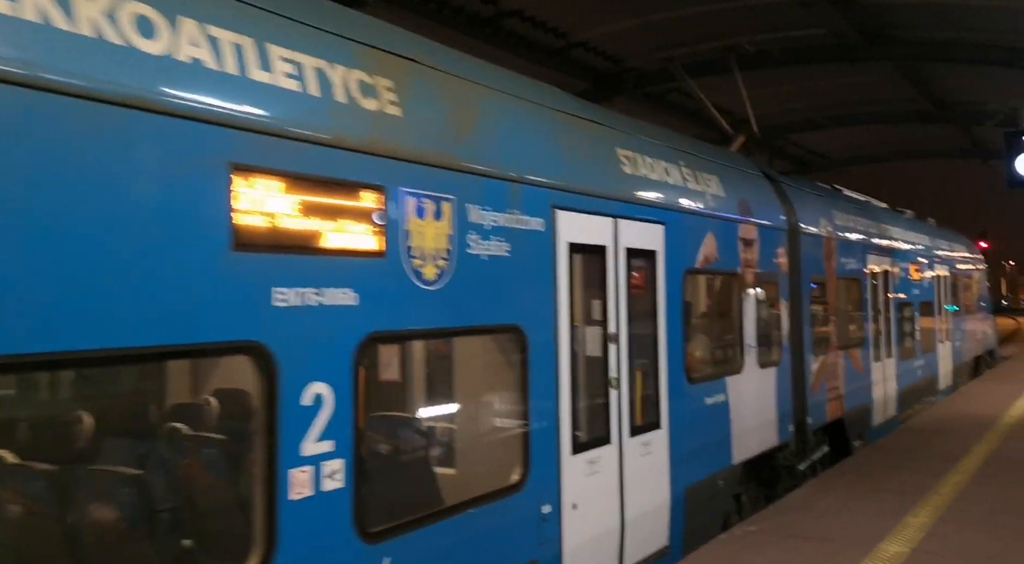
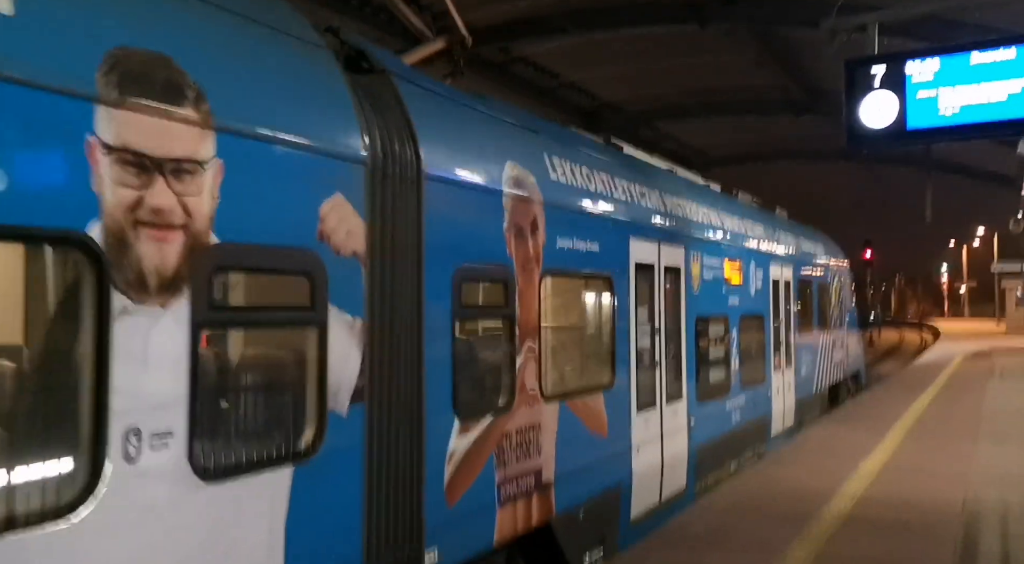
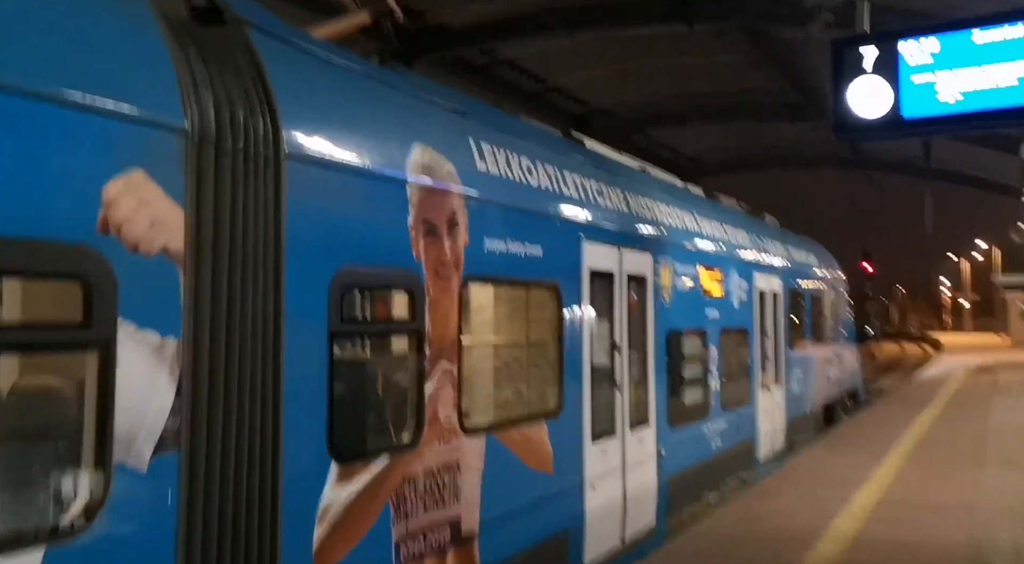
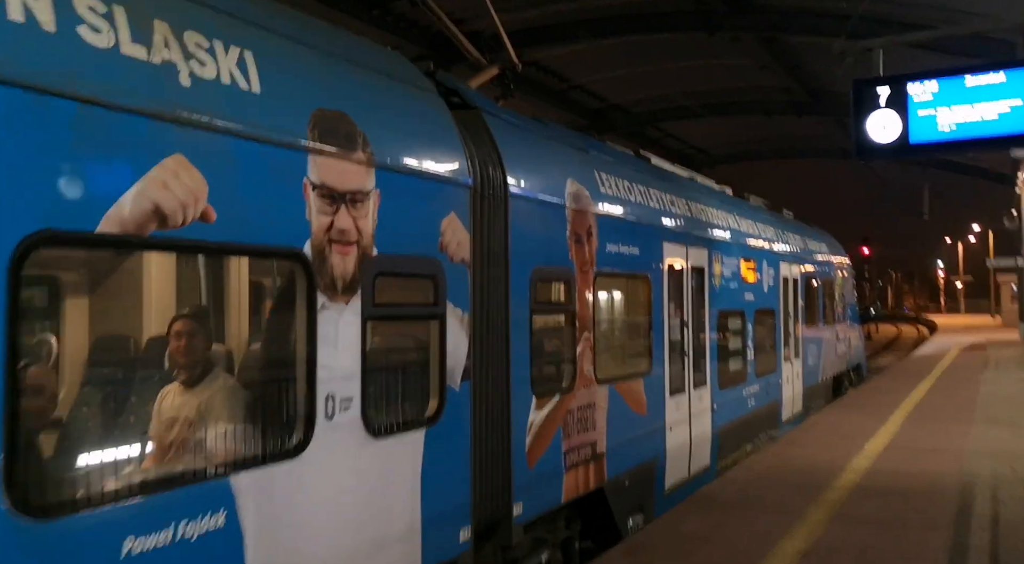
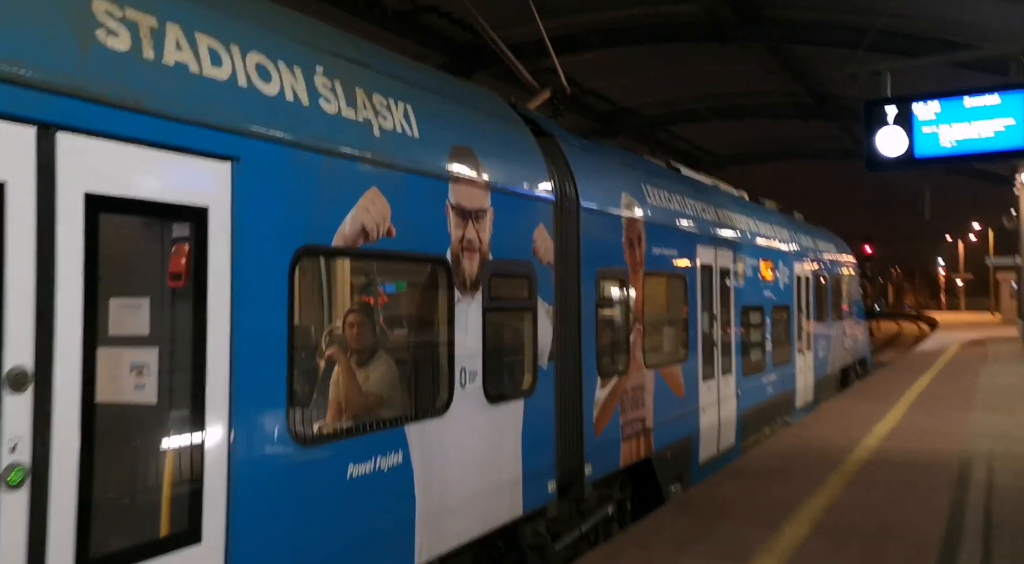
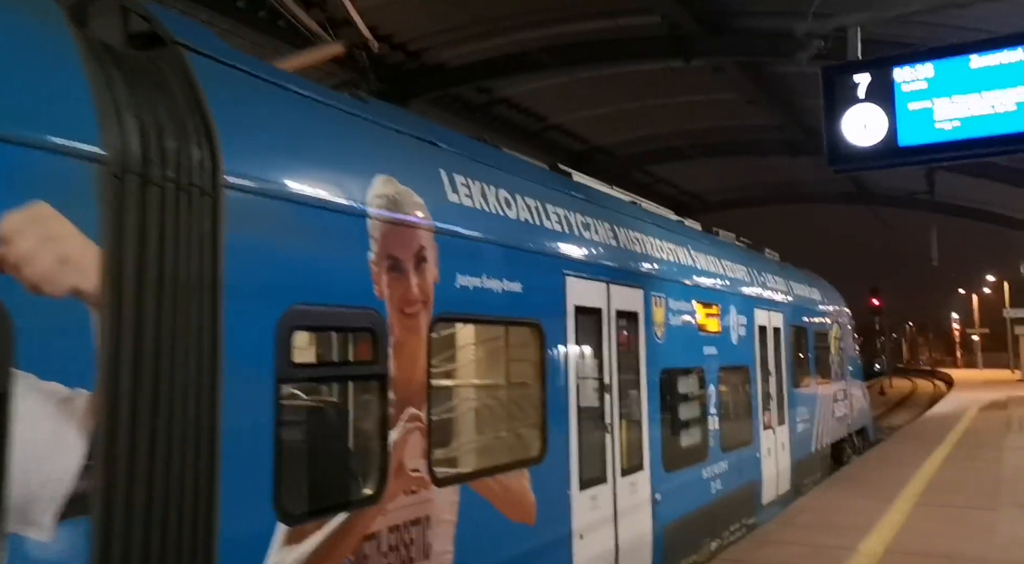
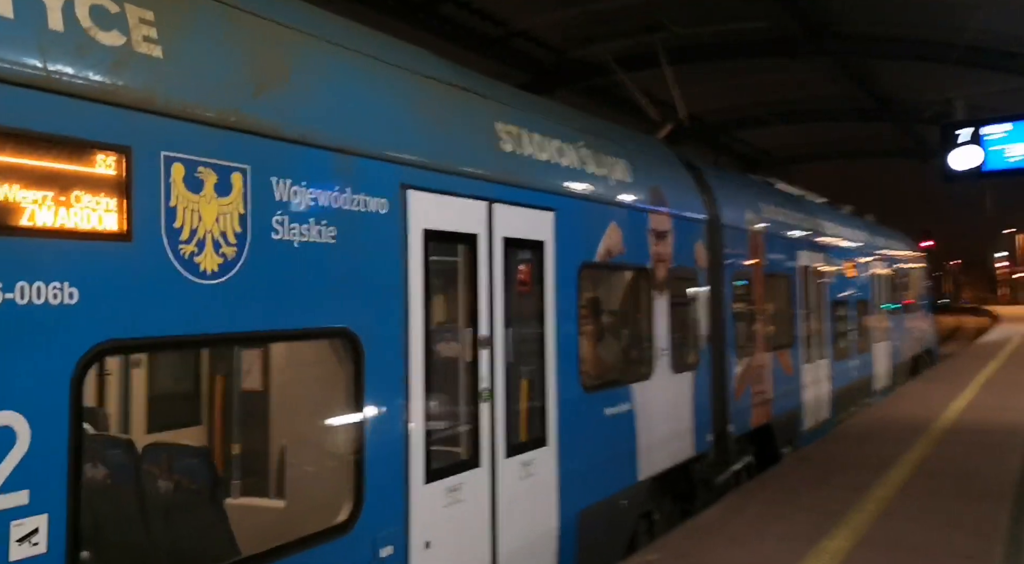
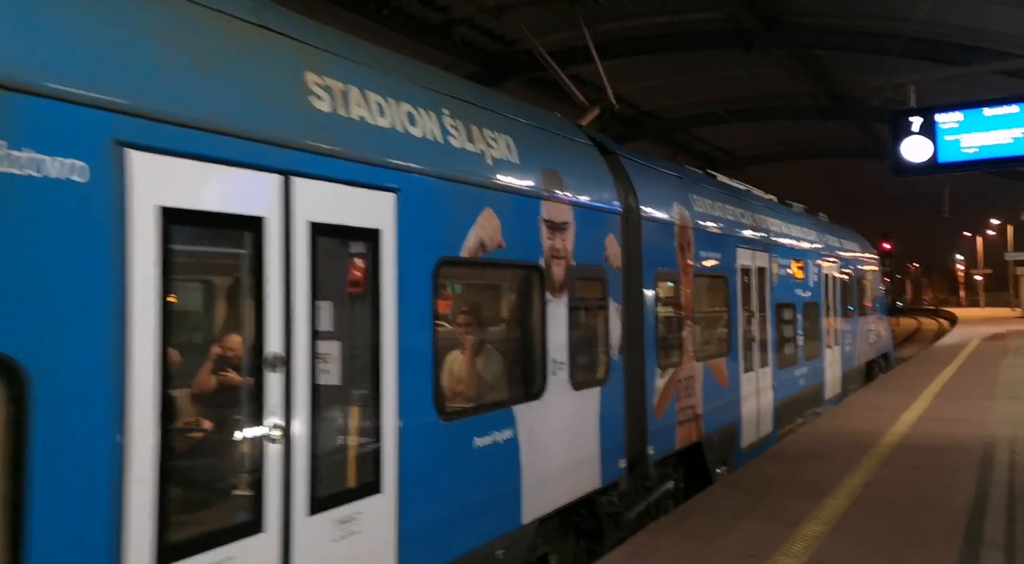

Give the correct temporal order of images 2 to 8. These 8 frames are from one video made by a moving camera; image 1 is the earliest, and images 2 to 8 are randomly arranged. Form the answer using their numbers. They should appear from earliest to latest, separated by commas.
7, 8, 5, 4, 2, 3, 6
